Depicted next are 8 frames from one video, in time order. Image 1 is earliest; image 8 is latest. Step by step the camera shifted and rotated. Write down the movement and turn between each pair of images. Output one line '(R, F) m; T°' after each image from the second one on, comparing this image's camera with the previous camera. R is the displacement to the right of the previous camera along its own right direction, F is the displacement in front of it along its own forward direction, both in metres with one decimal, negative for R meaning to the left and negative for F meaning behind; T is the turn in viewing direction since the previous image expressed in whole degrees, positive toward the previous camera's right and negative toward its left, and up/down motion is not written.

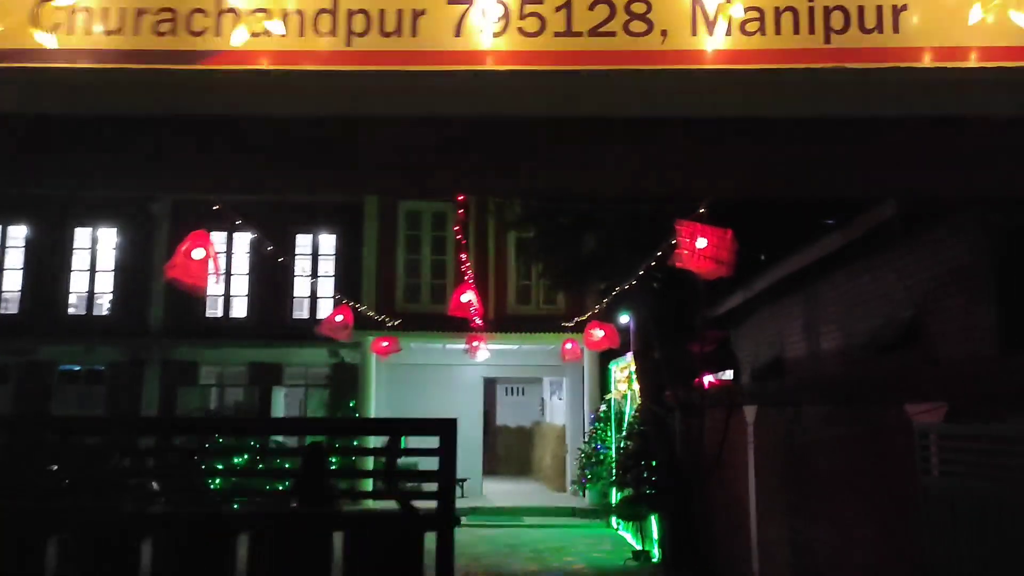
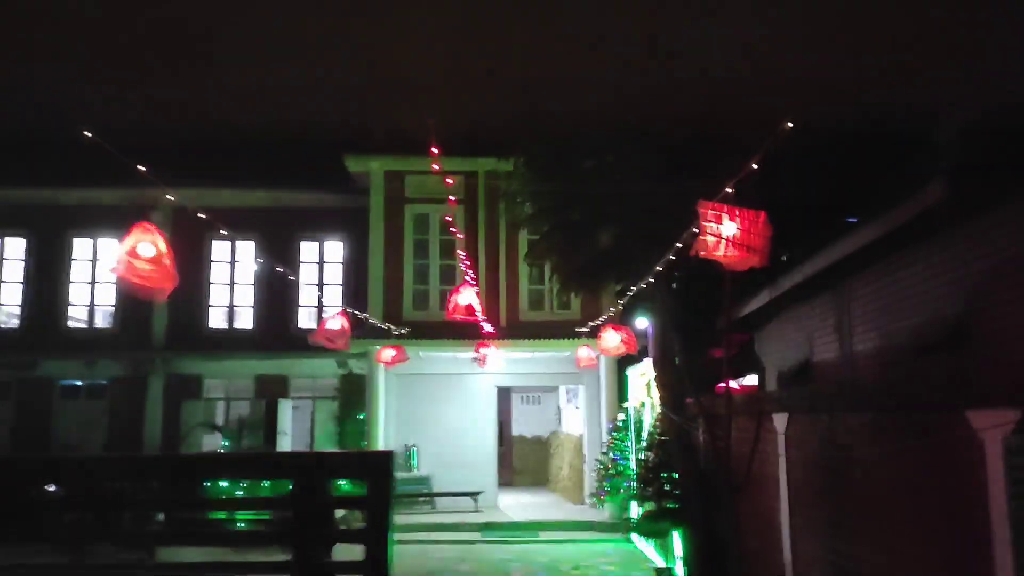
(+0.1, +0.5) m; -1°
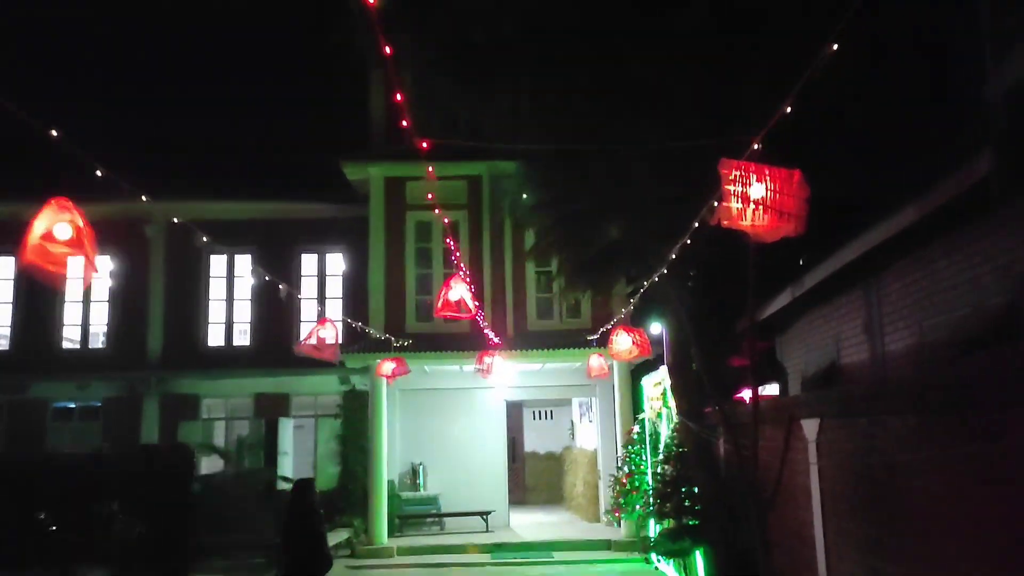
(+0.1, +0.6) m; -1°
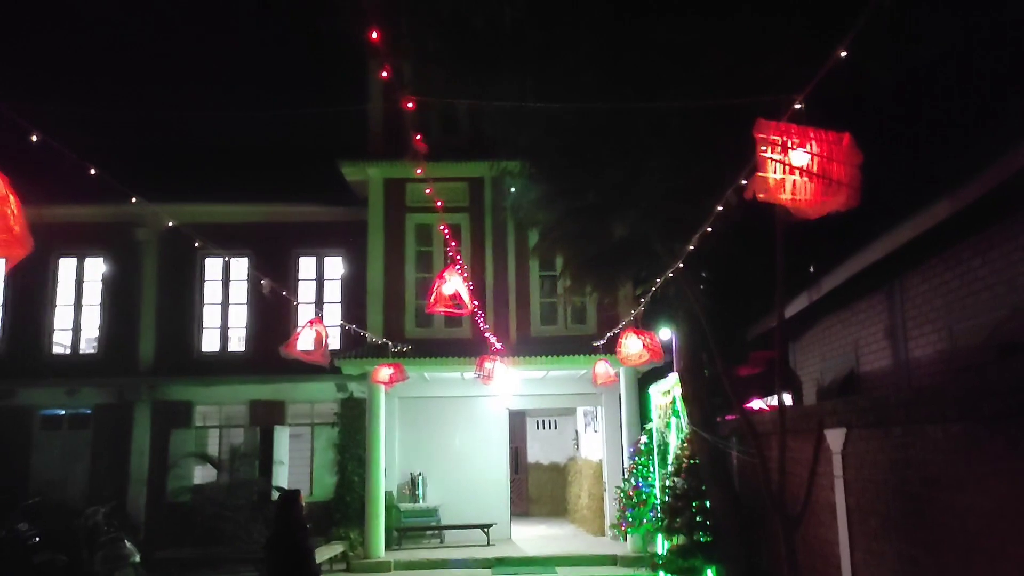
(0.0, +0.4) m; 0°
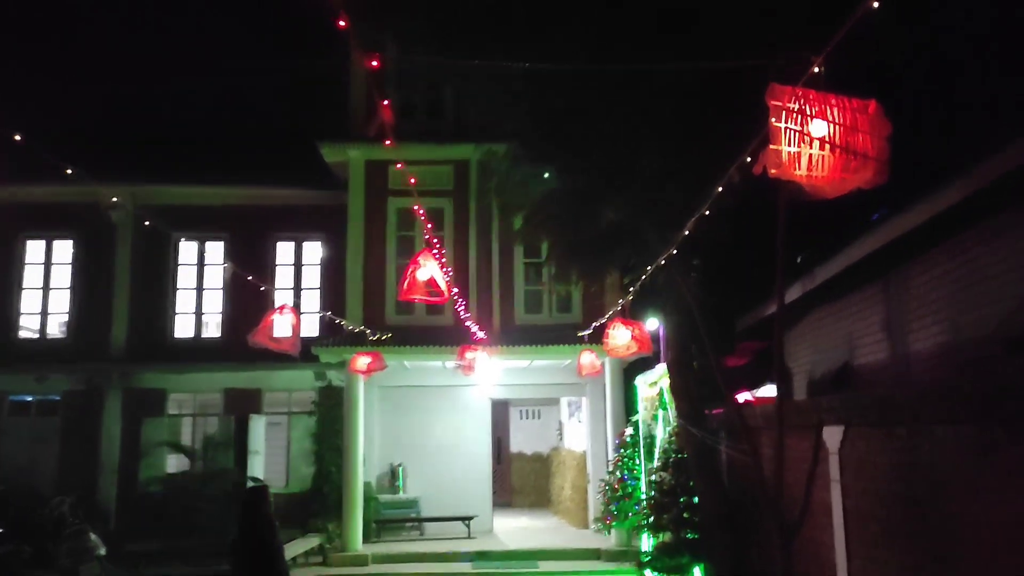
(0.0, +0.3) m; +1°
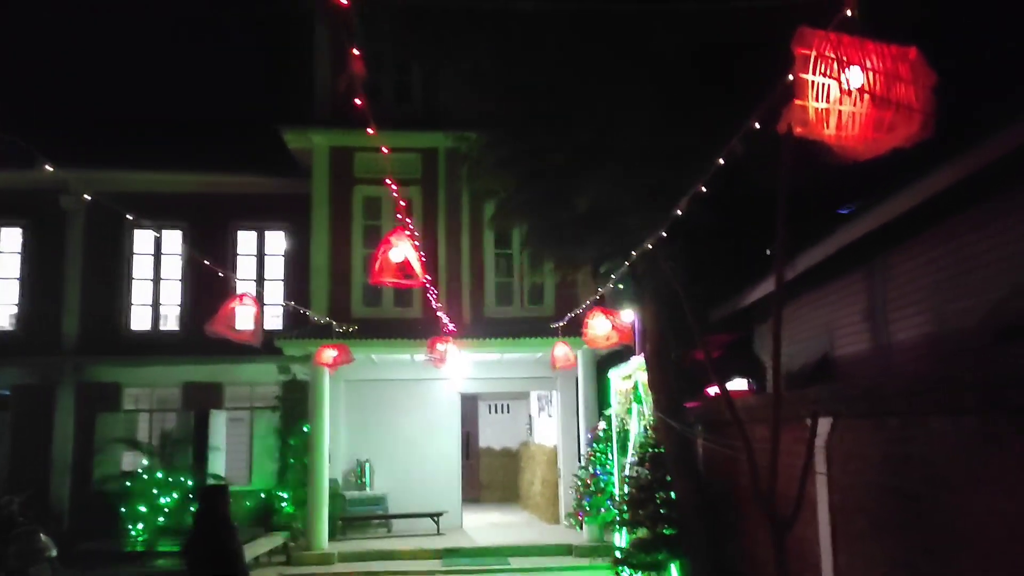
(-0.1, +0.3) m; +2°
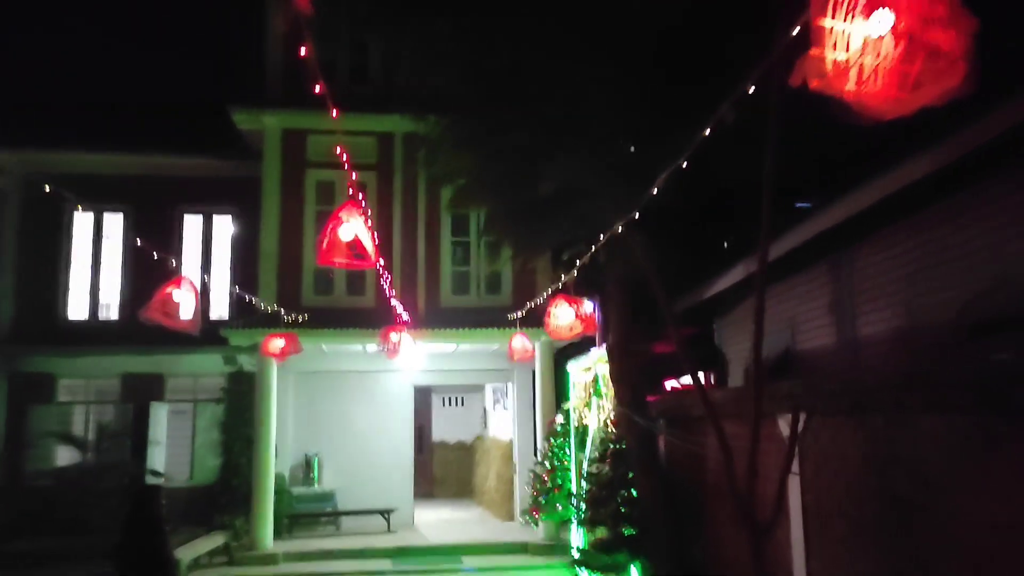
(0.0, +0.3) m; +3°
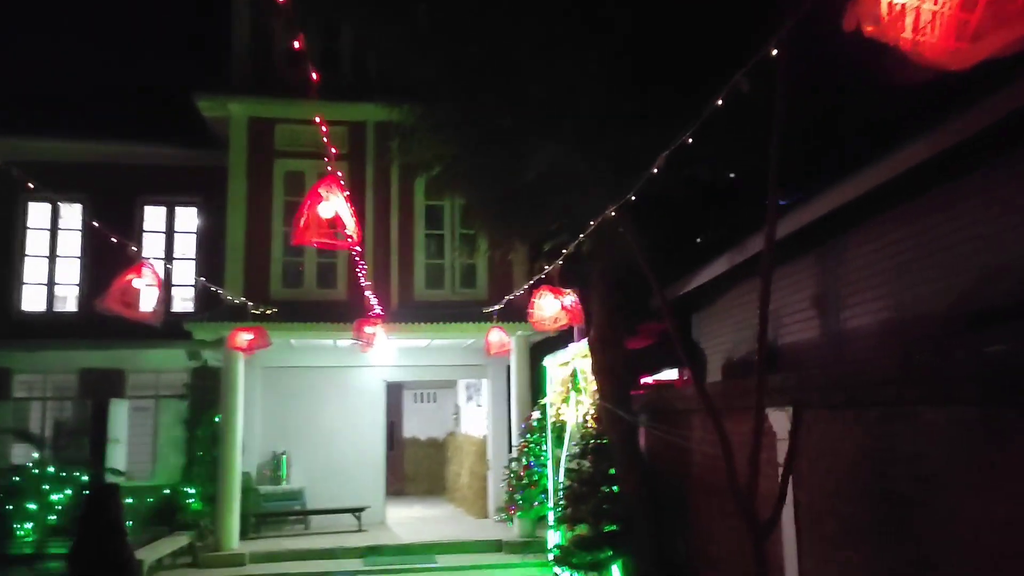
(-0.1, +0.2) m; +2°
